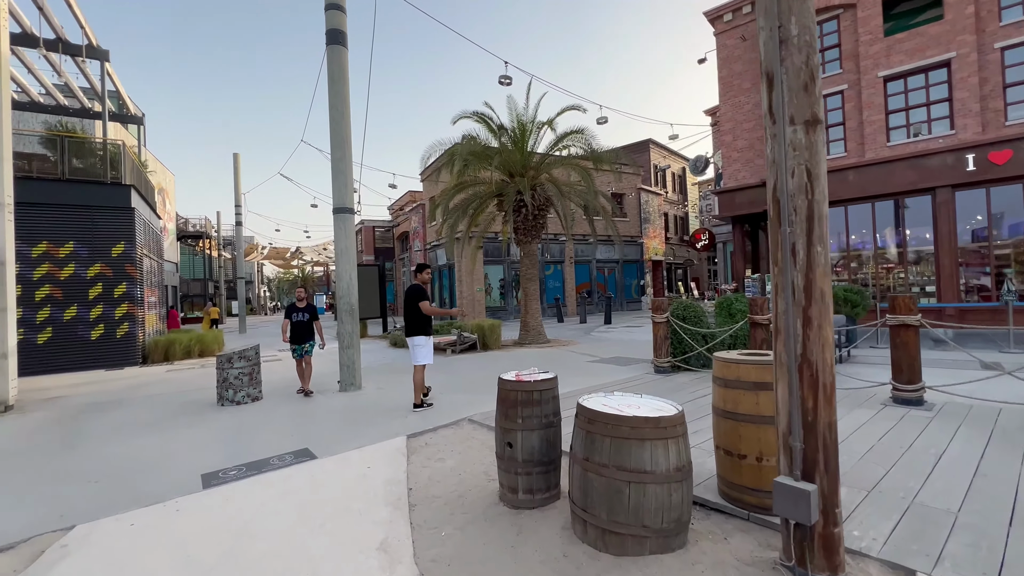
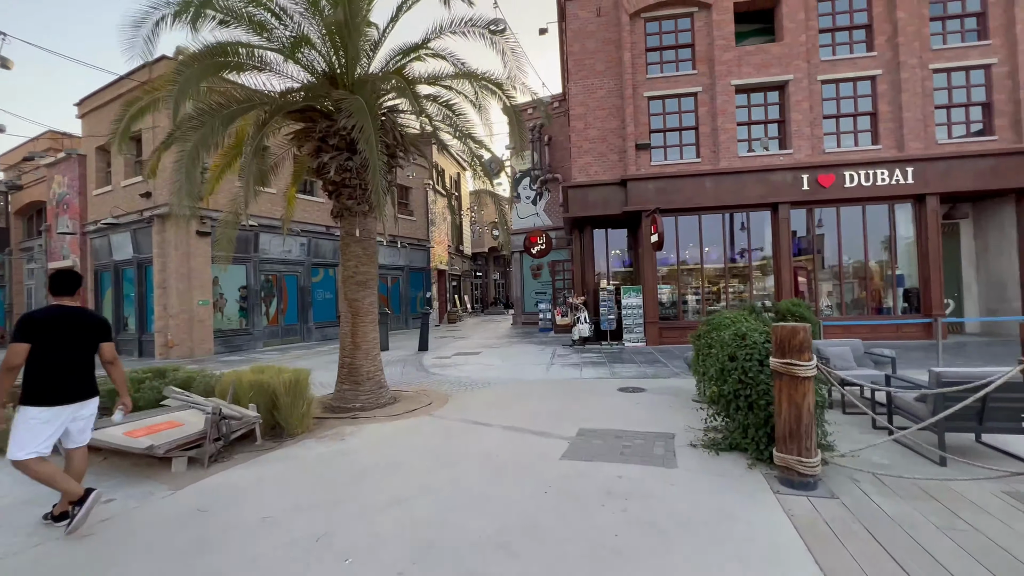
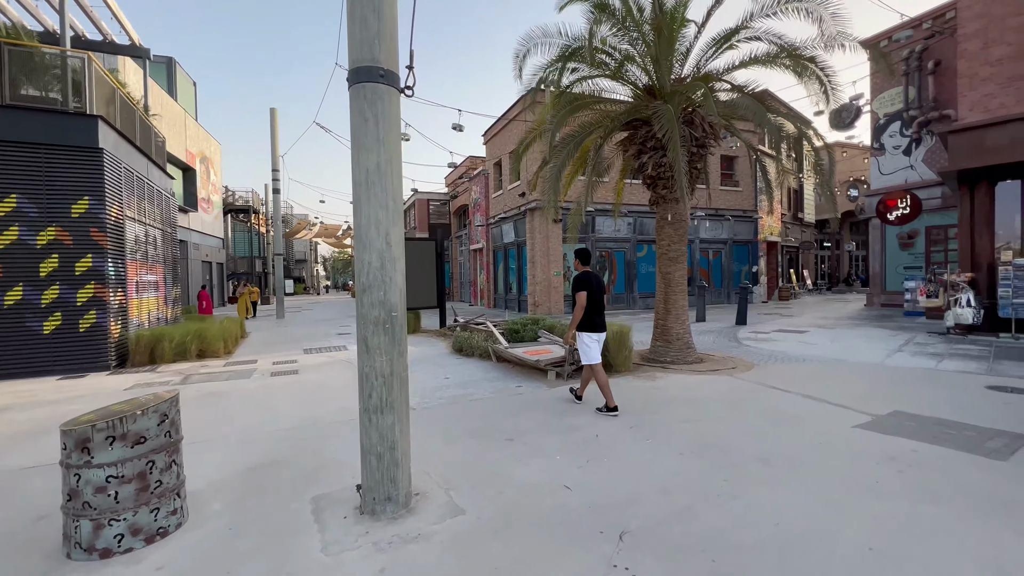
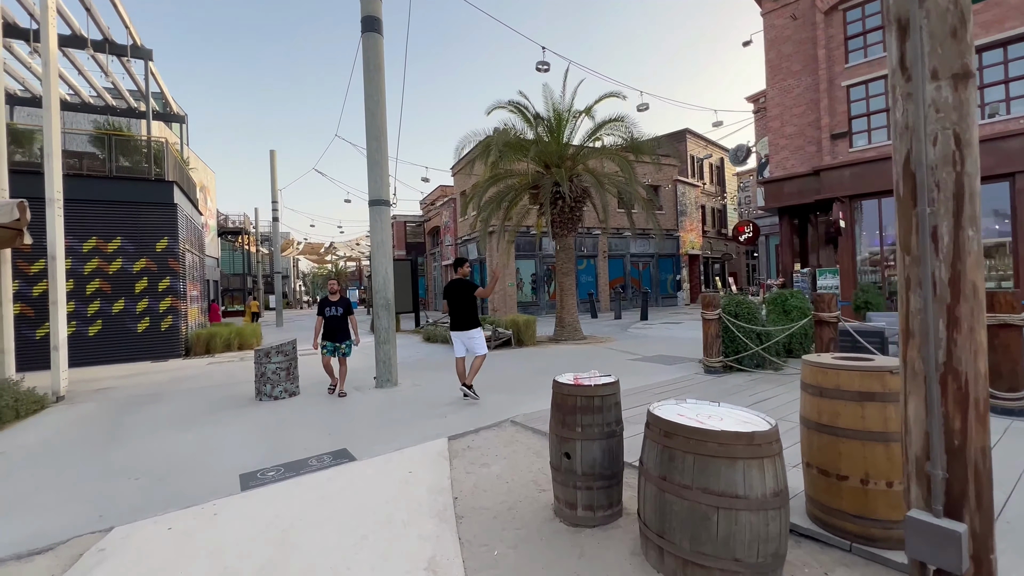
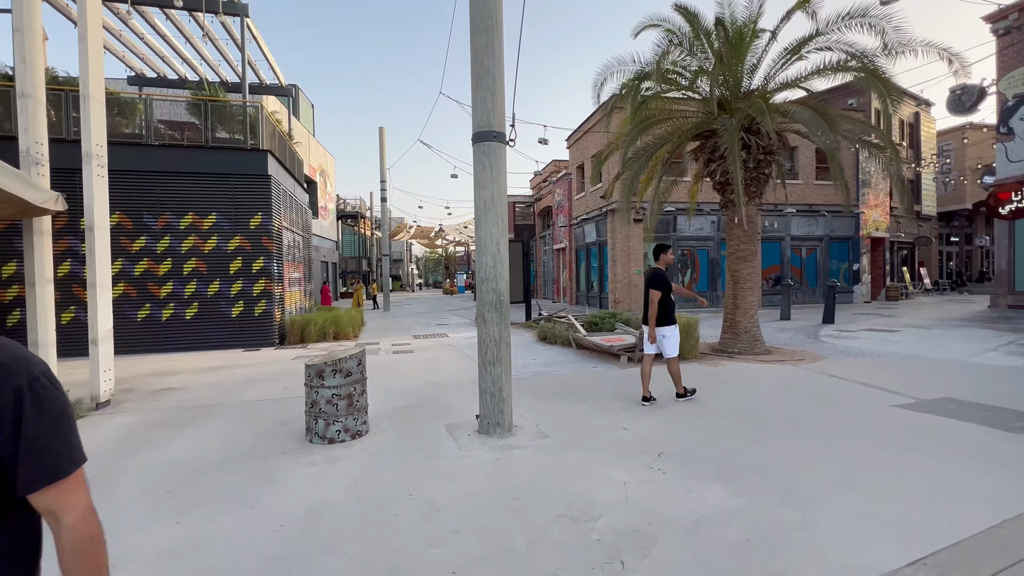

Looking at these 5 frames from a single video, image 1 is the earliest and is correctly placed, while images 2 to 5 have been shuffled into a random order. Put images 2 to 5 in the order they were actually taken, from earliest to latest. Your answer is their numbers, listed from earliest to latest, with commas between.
4, 5, 3, 2
